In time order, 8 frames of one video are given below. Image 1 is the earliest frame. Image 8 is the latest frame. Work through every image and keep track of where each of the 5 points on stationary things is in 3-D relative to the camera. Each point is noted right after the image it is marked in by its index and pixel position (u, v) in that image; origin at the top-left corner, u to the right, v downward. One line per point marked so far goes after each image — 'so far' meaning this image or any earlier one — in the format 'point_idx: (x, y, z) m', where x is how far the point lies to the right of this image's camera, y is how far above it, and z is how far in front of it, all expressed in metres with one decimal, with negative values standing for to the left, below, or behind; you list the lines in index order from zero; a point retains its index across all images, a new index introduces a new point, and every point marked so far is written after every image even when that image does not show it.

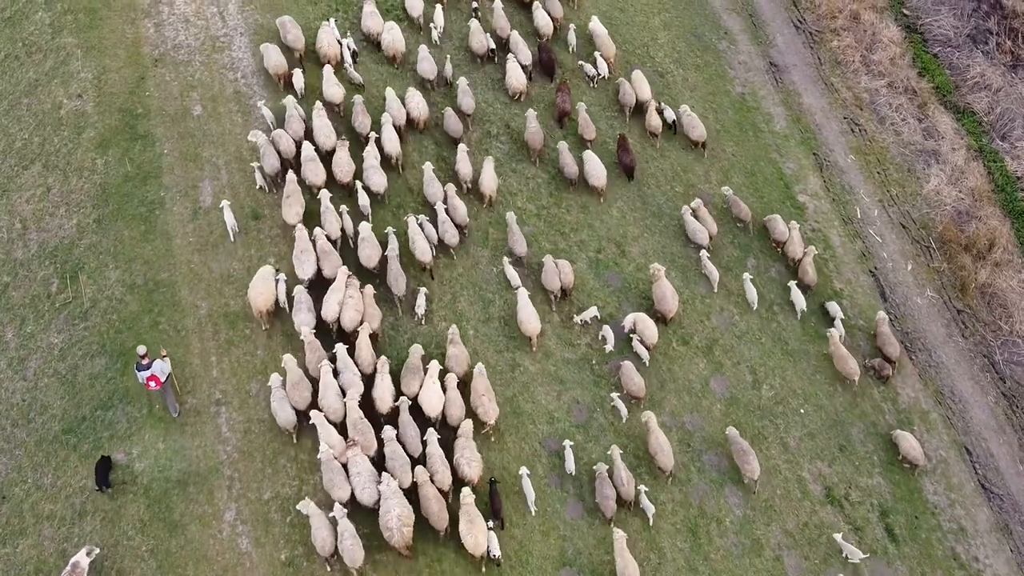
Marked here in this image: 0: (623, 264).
0: (+1.9, +0.4, +19.8) m
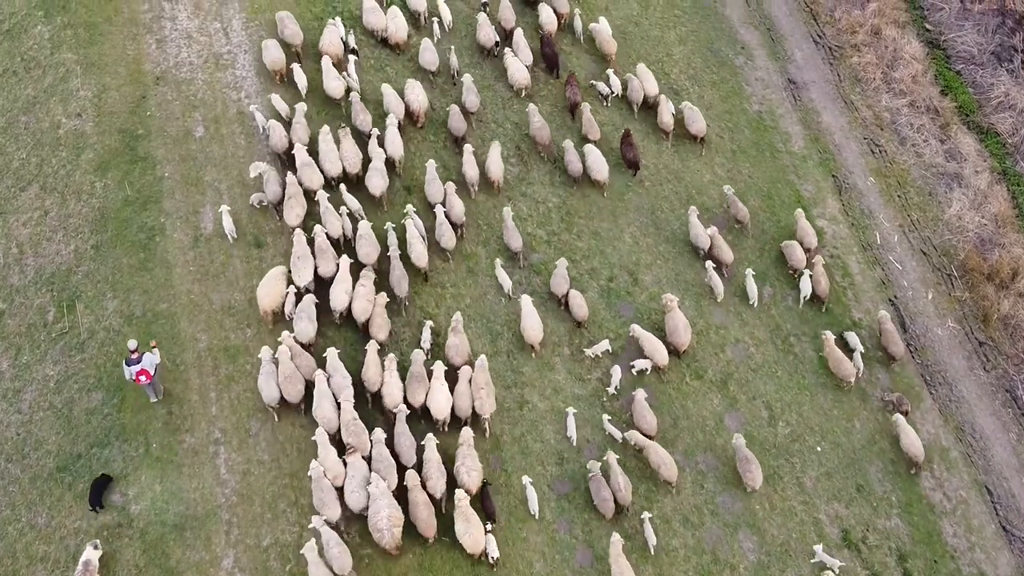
0: (+2.1, -0.1, +19.2) m
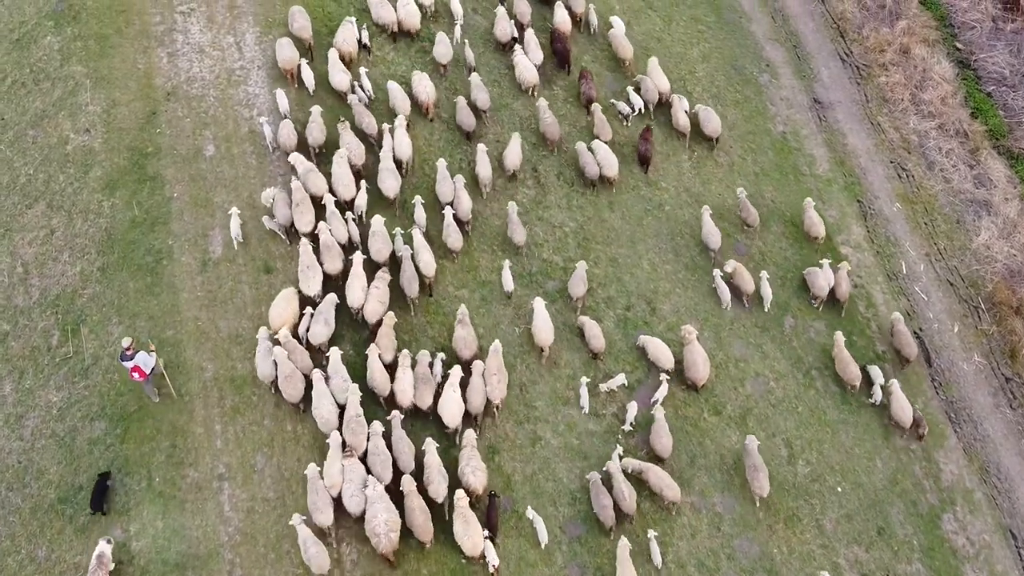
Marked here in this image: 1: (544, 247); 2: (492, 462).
0: (+2.4, -0.6, +18.7) m
1: (+0.5, +0.7, +19.3) m
2: (-0.3, -2.5, +16.1) m
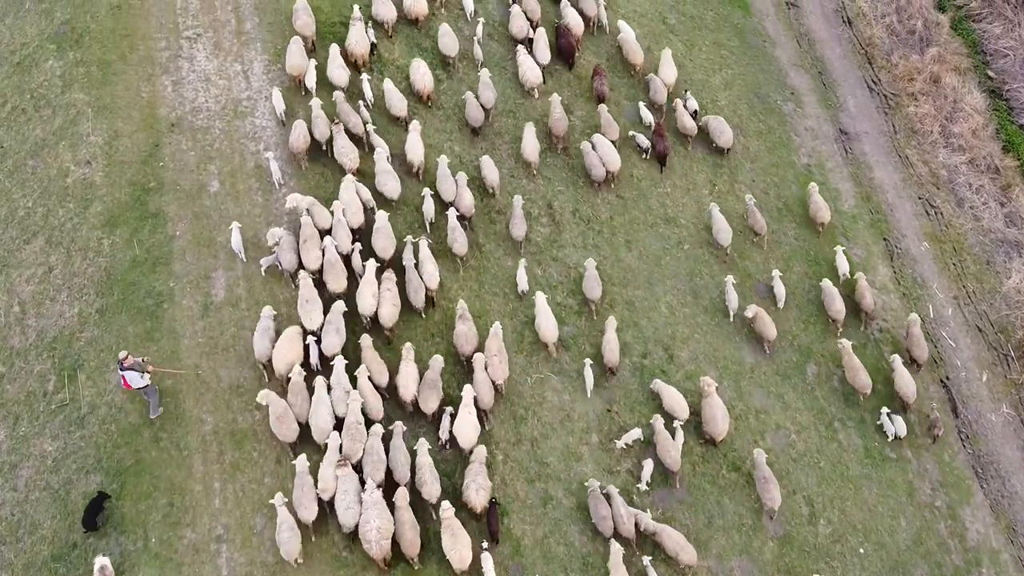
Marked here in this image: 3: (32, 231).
0: (+2.5, -1.3, +18.0) m
1: (+0.8, 0.0, +18.6) m
2: (-0.2, -3.3, +15.5) m
3: (-7.5, +0.9, +17.6) m
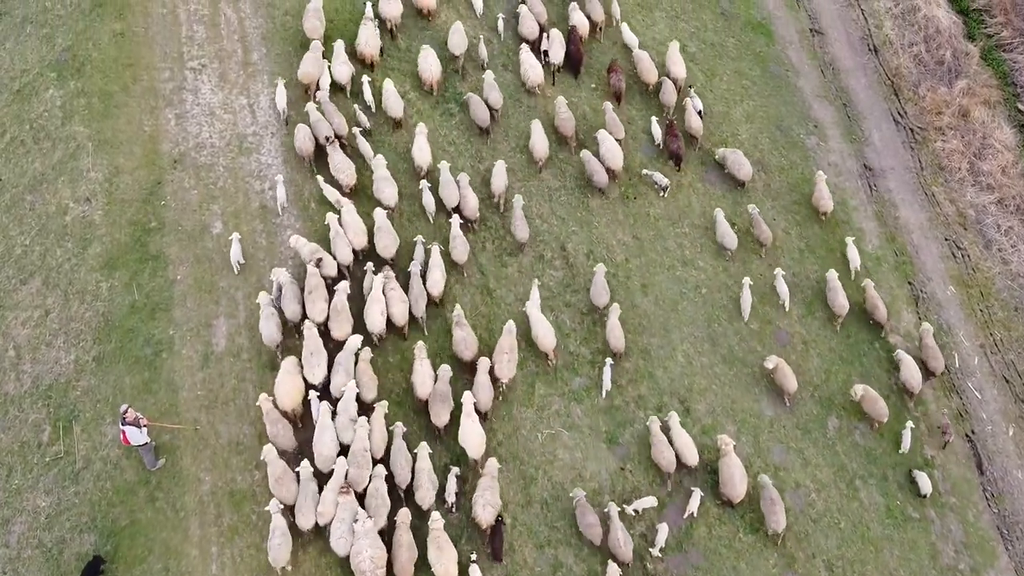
0: (+2.7, -2.1, +17.4) m
1: (+0.9, -0.8, +18.0) m
2: (-0.1, -4.0, +14.9) m
3: (-7.3, +0.2, +17.0) m
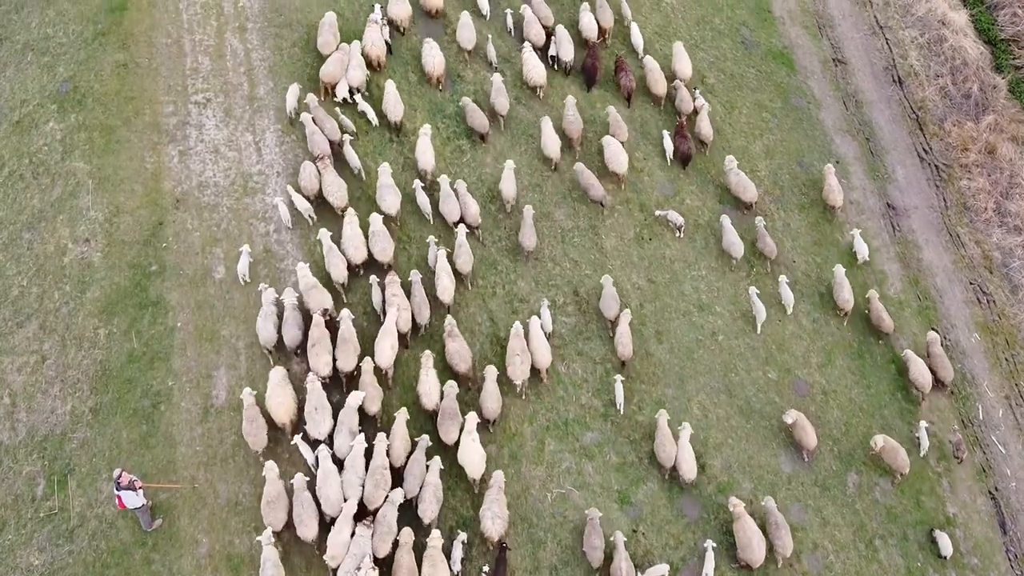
0: (+2.8, -2.9, +16.8) m
1: (+1.1, -1.5, +17.4) m
2: (0.0, -4.8, +14.4) m
3: (-7.2, -0.4, +16.5) m
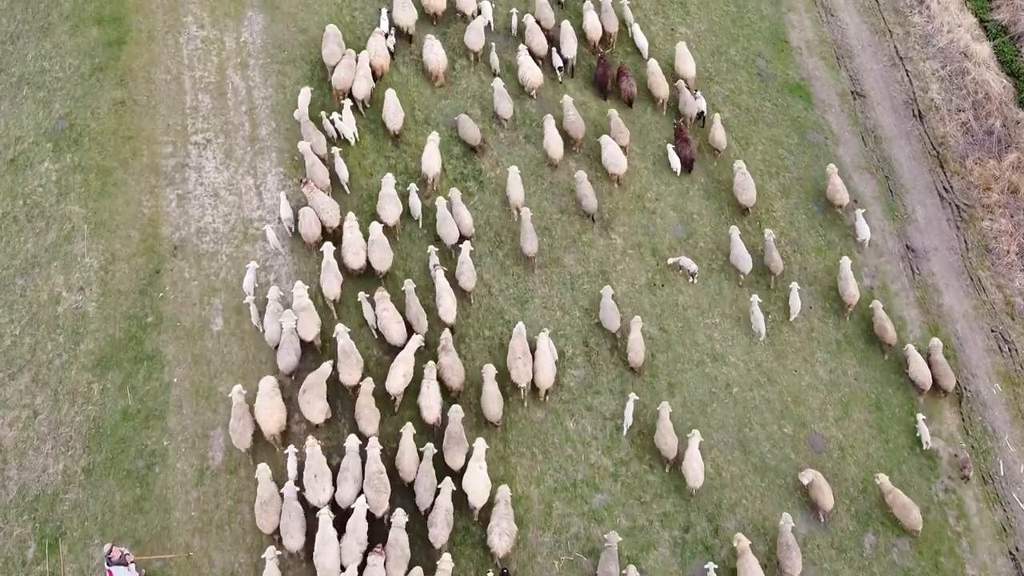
0: (+2.9, -3.8, +16.3) m
1: (+1.2, -2.3, +16.9) m
2: (+0.1, -5.6, +13.9) m
3: (-7.1, -1.1, +16.0) m
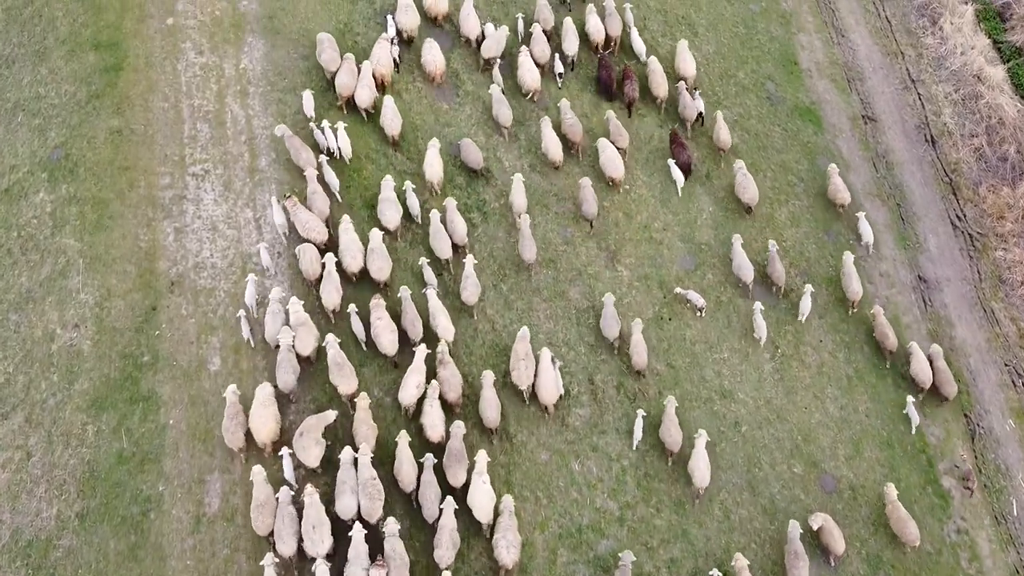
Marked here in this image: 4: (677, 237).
0: (+3.0, -4.3, +15.9) m
1: (+1.3, -2.9, +16.5) m
2: (+0.1, -6.2, +13.5) m
3: (-7.0, -1.7, +15.6) m
4: (+2.9, +1.0, +19.9) m
